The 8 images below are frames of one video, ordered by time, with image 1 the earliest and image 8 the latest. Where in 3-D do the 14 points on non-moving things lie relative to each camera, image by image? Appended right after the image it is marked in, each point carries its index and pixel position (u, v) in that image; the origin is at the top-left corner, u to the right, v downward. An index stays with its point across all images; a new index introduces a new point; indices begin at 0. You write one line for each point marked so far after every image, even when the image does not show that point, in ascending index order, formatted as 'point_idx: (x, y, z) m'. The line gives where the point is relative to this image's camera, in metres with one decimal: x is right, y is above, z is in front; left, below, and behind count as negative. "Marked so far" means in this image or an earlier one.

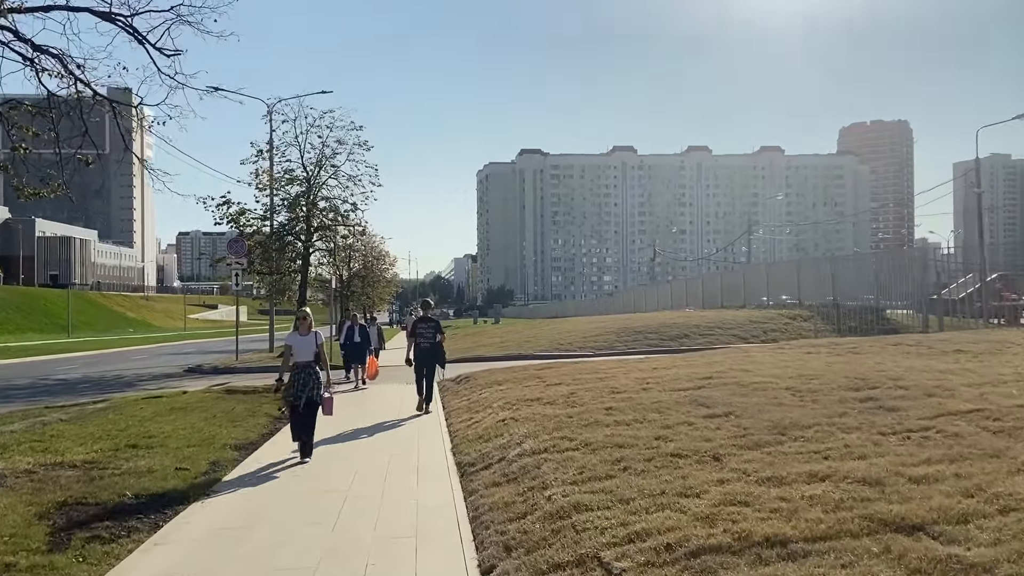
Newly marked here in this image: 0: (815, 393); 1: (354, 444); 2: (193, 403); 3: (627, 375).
0: (+3.6, -1.3, +9.5) m
1: (-2.1, -2.1, +10.6) m
2: (-6.2, -2.2, +15.5) m
3: (+2.0, -1.5, +13.3) m
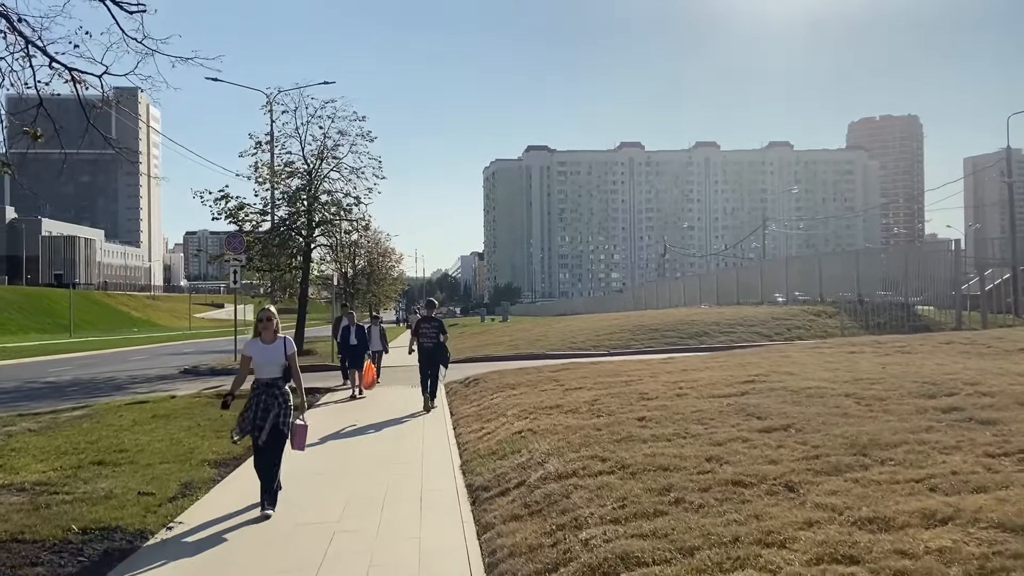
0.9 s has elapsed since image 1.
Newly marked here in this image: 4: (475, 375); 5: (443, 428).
0: (+3.8, -1.2, +8.1) m
1: (-1.9, -2.0, +9.3) m
2: (-5.9, -2.2, +14.3) m
3: (+2.2, -1.4, +12.0) m
4: (-0.8, -1.9, +16.9) m
5: (-1.0, -2.0, +11.3) m
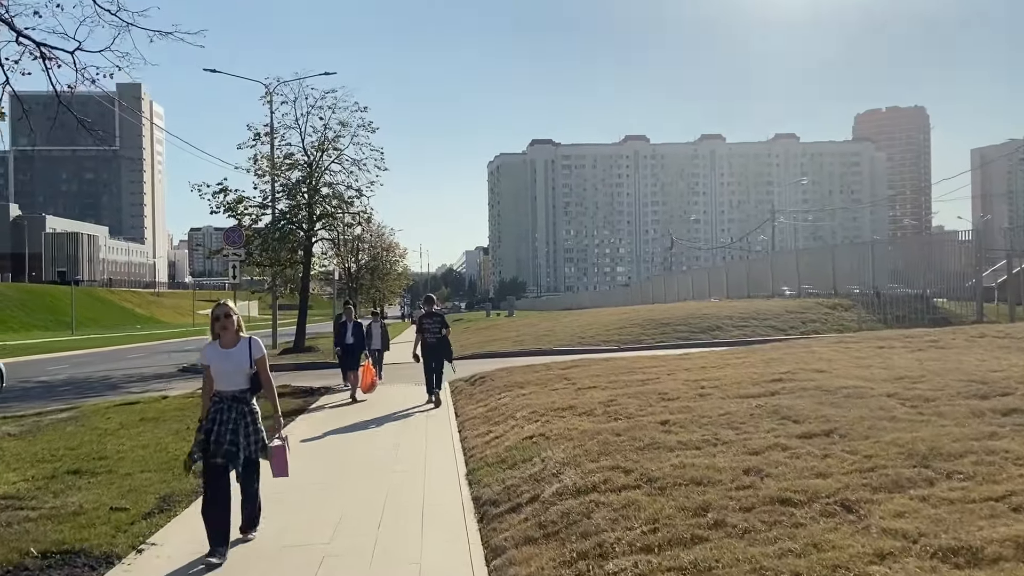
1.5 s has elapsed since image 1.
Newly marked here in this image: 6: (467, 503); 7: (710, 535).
0: (+3.9, -1.1, +7.4) m
1: (-1.8, -2.0, +8.6) m
2: (-5.8, -2.1, +13.6) m
3: (+2.3, -1.2, +11.2) m
4: (-0.6, -1.7, +16.2) m
5: (-0.9, -1.9, +10.6) m
6: (-0.4, -1.8, +6.7) m
7: (+1.1, -1.4, +4.5) m
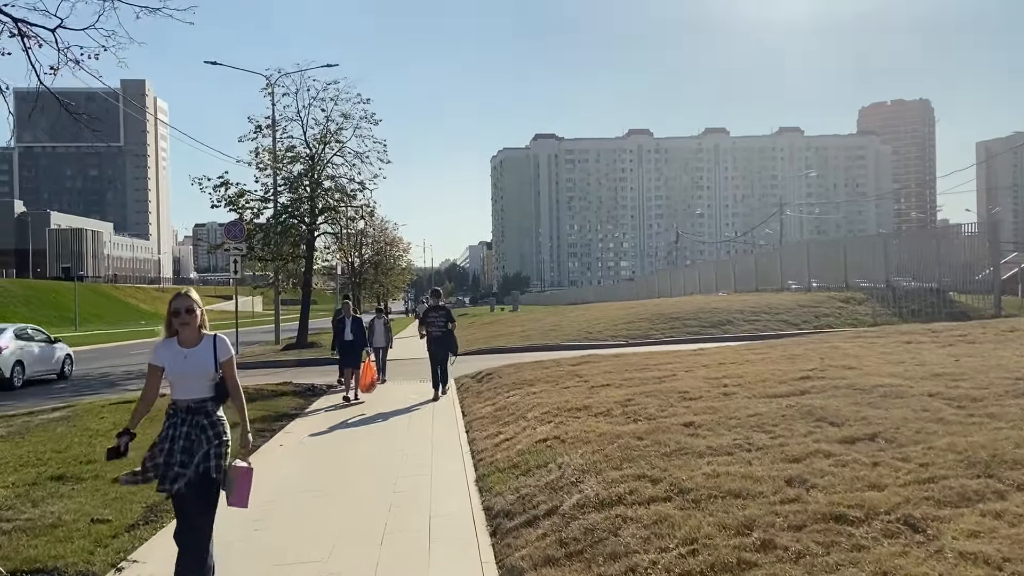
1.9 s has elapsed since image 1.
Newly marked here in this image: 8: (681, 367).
0: (+4.0, -1.0, +6.8) m
1: (-1.7, -1.9, +8.1) m
2: (-5.6, -2.0, +13.1) m
3: (+2.5, -1.1, +10.7) m
4: (-0.4, -1.6, +15.6) m
5: (-0.7, -1.8, +10.1) m
6: (-0.3, -1.7, +6.1) m
7: (+1.2, -1.3, +3.9) m
8: (+2.5, -1.1, +11.6) m
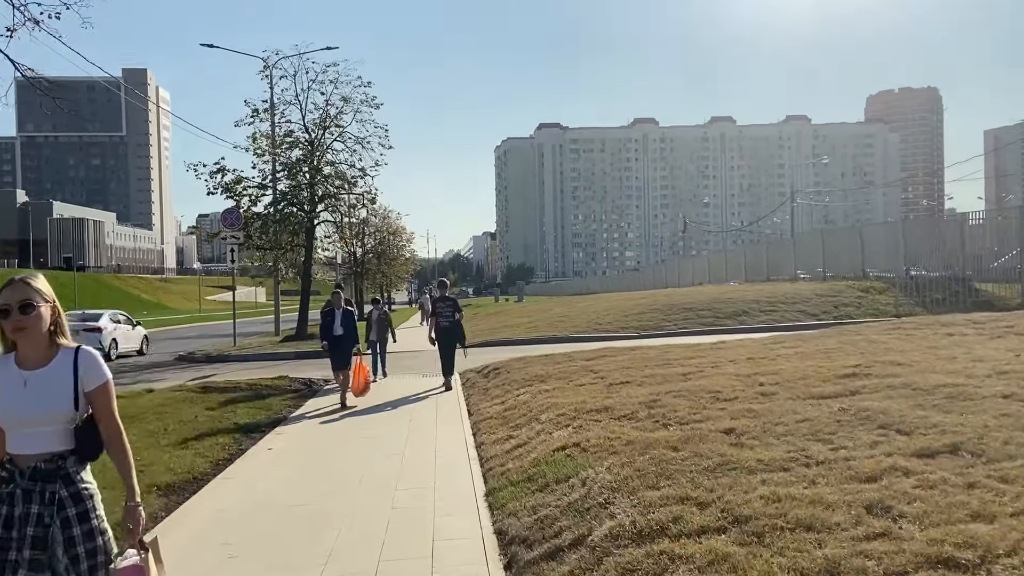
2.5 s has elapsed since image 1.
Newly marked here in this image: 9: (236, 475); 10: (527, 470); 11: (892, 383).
0: (+4.1, -0.9, +5.9) m
1: (-1.5, -1.8, +7.2) m
2: (-5.5, -1.8, +12.2) m
3: (+2.6, -1.0, +9.8) m
4: (-0.3, -1.4, +14.7) m
5: (-0.6, -1.7, +9.2) m
6: (-0.2, -1.7, +5.2) m
7: (+1.3, -1.3, +3.0) m
8: (+2.6, -1.0, +10.7) m
9: (-2.6, -1.8, +7.6) m
10: (+0.1, -1.5, +6.3) m
11: (+3.5, -0.9, +7.3) m
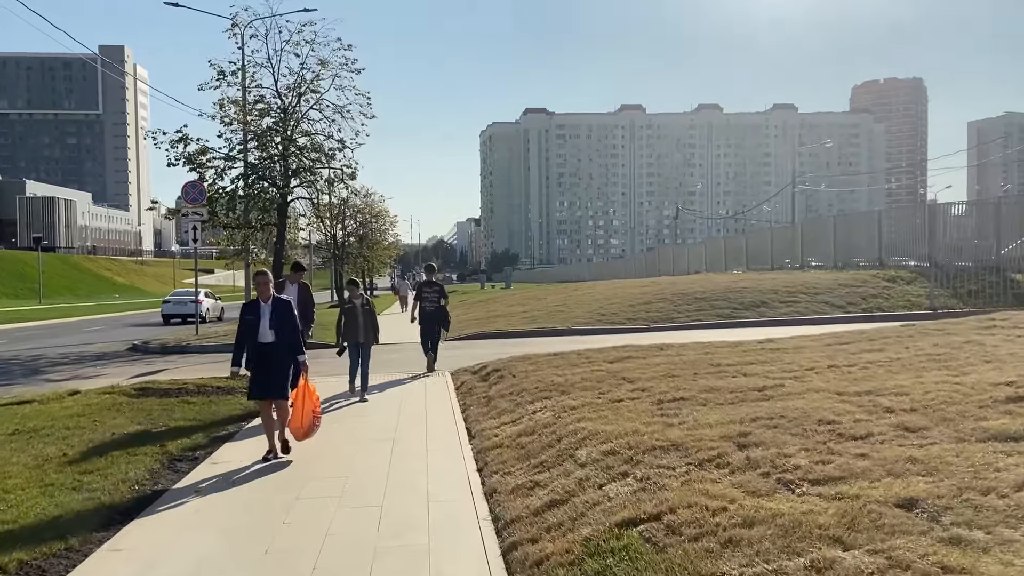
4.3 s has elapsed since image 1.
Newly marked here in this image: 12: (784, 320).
0: (+4.4, -0.8, +3.6) m
1: (-1.3, -1.6, +4.8) m
2: (-5.4, -1.6, +9.7) m
3: (+2.7, -0.9, +7.4) m
4: (-0.2, -1.2, +12.3) m
5: (-0.5, -1.5, +6.7) m
6: (+0.1, -1.6, +2.8) m
7: (+1.6, -1.3, +0.6) m
8: (+2.7, -0.8, +8.3) m
9: (-2.4, -1.6, +5.1) m
10: (+0.3, -1.4, +3.9) m
11: (+3.7, -0.8, +4.9) m
12: (+6.9, -0.8, +20.0) m
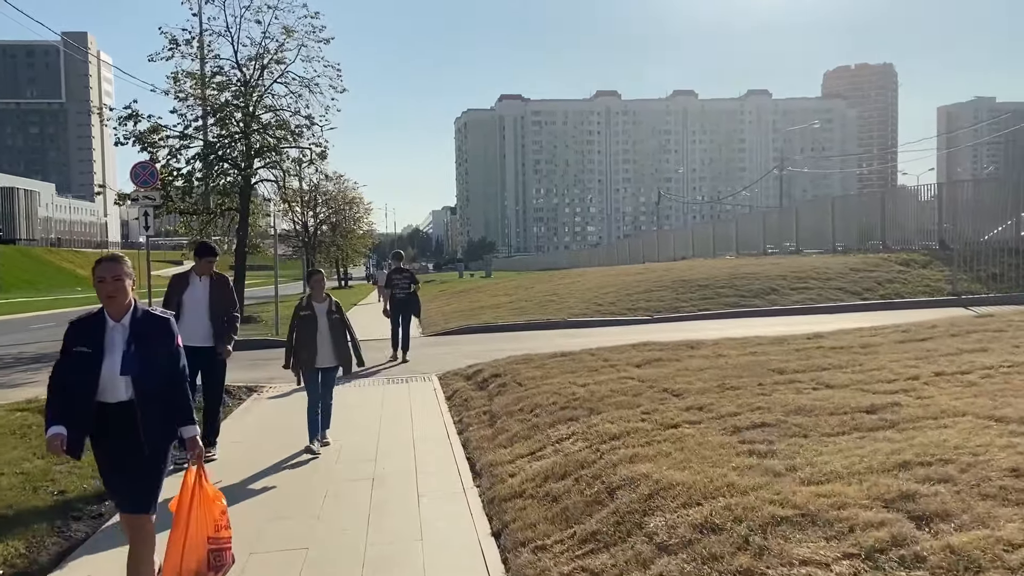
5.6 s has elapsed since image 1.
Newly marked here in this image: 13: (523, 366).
0: (+4.6, -0.8, +1.8) m
1: (-1.1, -1.6, +2.8) m
2: (-5.3, -1.5, +7.6) m
3: (+2.9, -0.8, +5.5) m
4: (-0.3, -1.0, +10.3) m
5: (-0.3, -1.5, +4.8) m
6: (+0.4, -1.6, +0.9) m
7: (+2.0, -1.3, -1.3) m
8: (+2.9, -0.7, +6.5) m
9: (-2.2, -1.6, +3.1) m
10: (+0.6, -1.3, +2.0) m
11: (+3.9, -0.7, +3.1) m
12: (+6.6, -0.5, +18.2) m
13: (+0.1, -1.0, +9.7) m
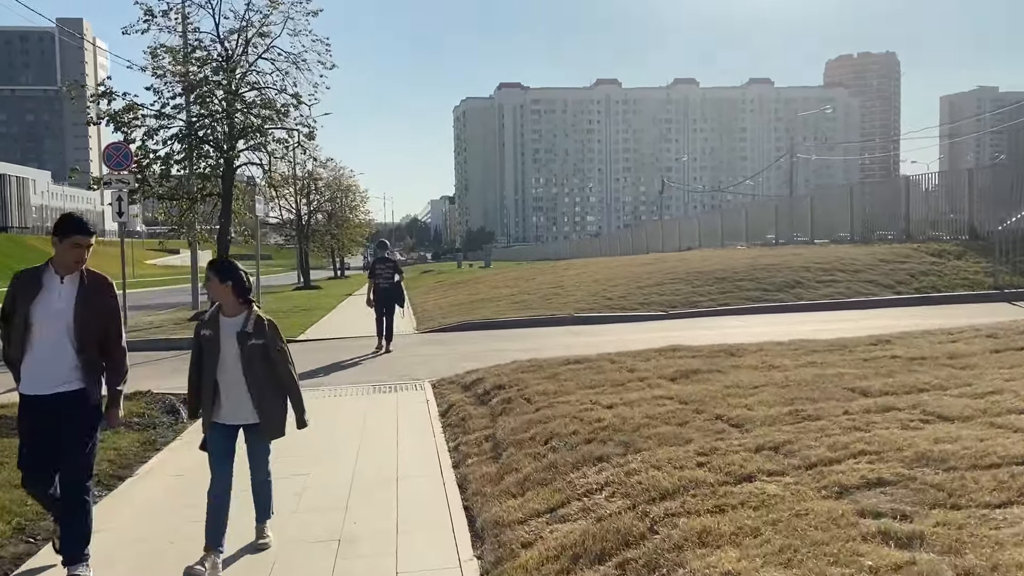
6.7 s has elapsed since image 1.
0: (+4.7, -0.8, +0.2) m
1: (-1.0, -1.7, +1.3) m
2: (-5.2, -1.5, +6.0) m
3: (+3.0, -0.8, +4.0) m
4: (-0.2, -1.0, +8.8) m
5: (-0.2, -1.5, +3.3) m
6: (+0.5, -1.6, -0.7) m
7: (+2.0, -1.4, -2.8) m
8: (+2.9, -0.7, +4.9) m
9: (-2.1, -1.7, +1.5) m
10: (+0.7, -1.4, +0.4) m
11: (+4.0, -0.8, +1.6) m
12: (+6.7, -0.3, +16.7) m
13: (+0.2, -0.9, +8.2) m
